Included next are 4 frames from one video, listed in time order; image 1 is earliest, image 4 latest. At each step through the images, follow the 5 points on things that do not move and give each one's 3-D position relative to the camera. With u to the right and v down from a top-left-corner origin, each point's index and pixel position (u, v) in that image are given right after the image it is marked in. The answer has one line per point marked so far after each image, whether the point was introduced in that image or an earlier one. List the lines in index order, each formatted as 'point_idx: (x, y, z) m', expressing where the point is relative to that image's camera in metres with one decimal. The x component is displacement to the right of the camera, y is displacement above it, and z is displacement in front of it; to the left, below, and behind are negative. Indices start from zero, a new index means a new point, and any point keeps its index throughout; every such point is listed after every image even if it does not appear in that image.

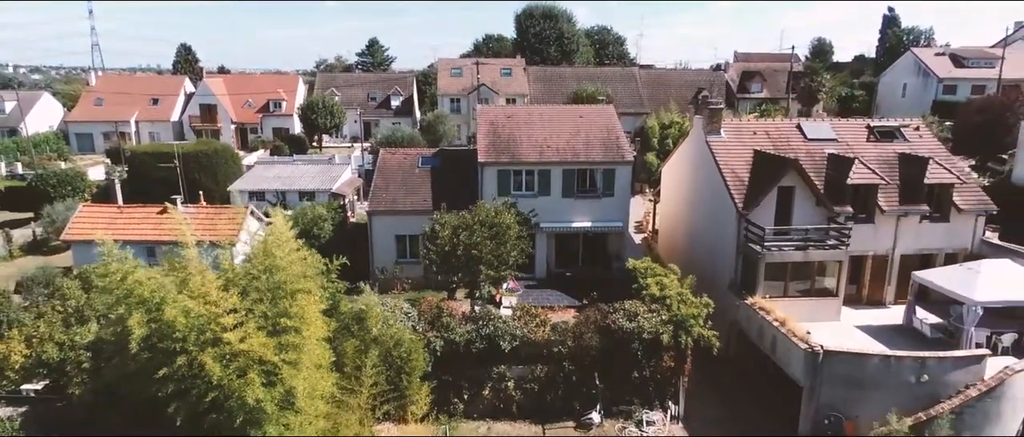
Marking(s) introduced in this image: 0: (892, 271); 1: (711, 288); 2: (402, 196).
0: (+9.8, -1.3, +16.3) m
1: (+5.4, -1.9, +17.4) m
2: (-3.4, +0.7, +19.8) m
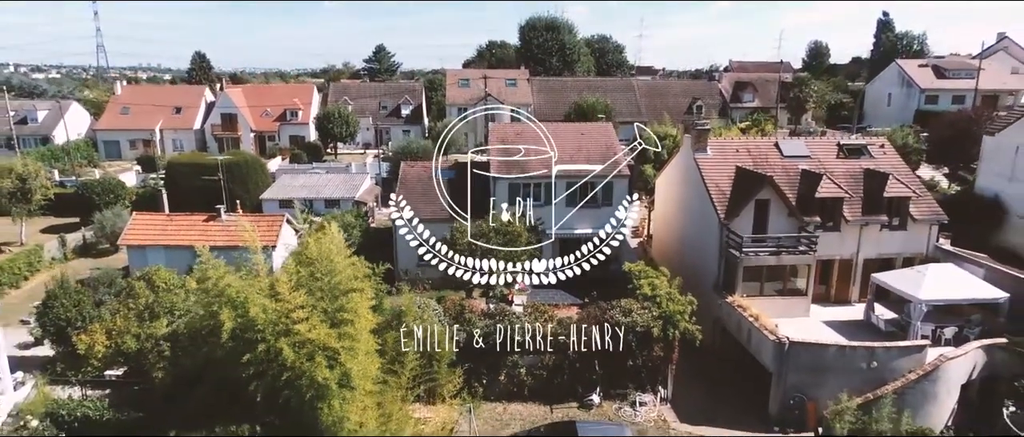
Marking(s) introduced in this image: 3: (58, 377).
0: (+10.1, -1.6, +18.5) m
1: (+5.7, -2.1, +19.7) m
2: (-3.1, +0.4, +22.1) m
3: (-11.2, -3.9, +15.7) m
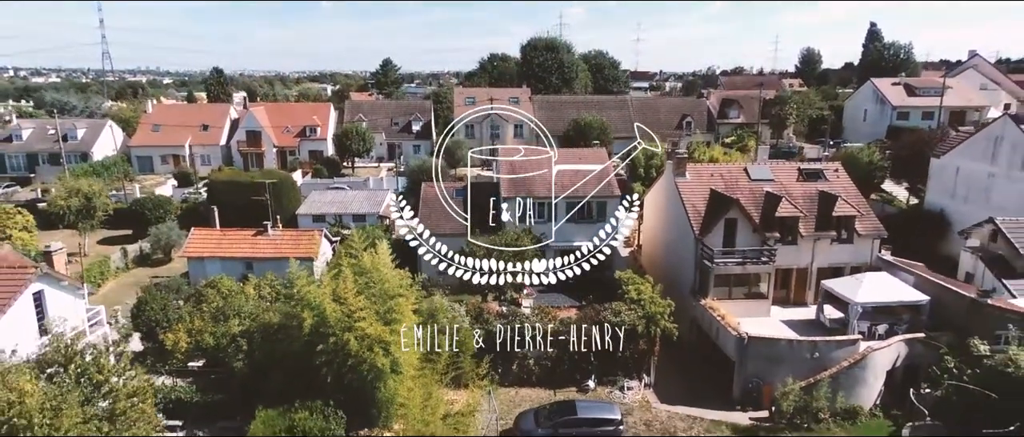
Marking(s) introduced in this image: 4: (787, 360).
0: (+10.4, -2.1, +22.0) m
1: (+6.0, -2.7, +23.1) m
2: (-2.8, -0.1, +25.5) m
3: (-10.8, -4.5, +19.1) m
4: (+7.8, -4.0, +18.0) m
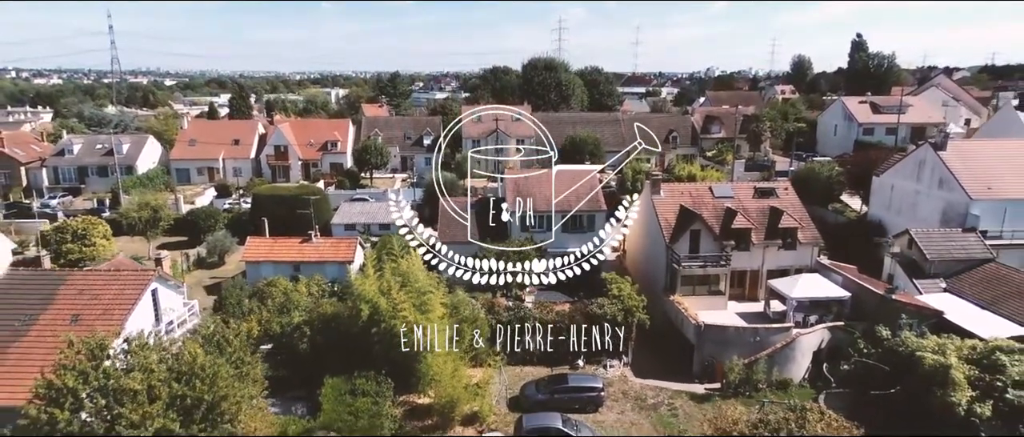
0: (+10.6, -2.6, +26.8) m
1: (+6.2, -3.1, +28.0) m
2: (-2.6, -0.6, +30.4) m
3: (-10.6, -5.0, +23.9) m
4: (+8.0, -4.5, +22.9) m
